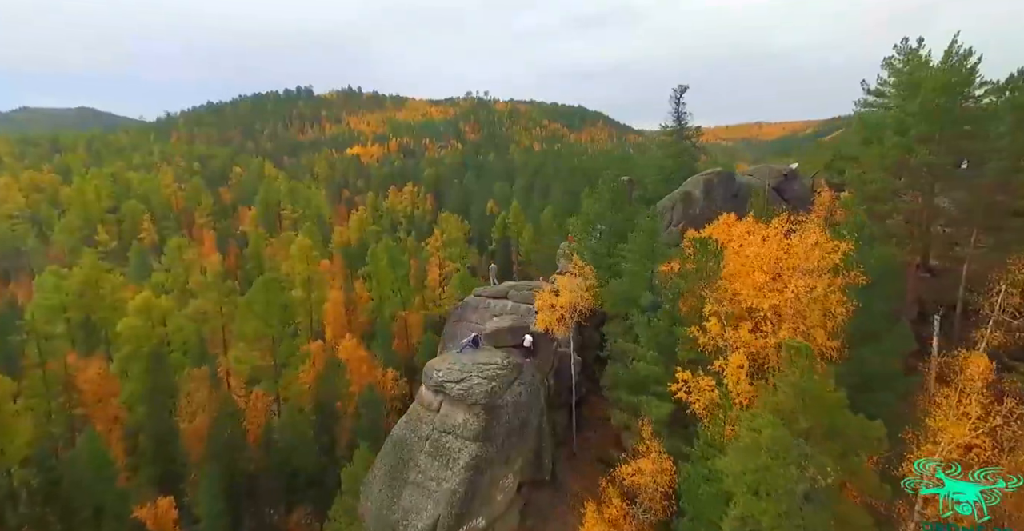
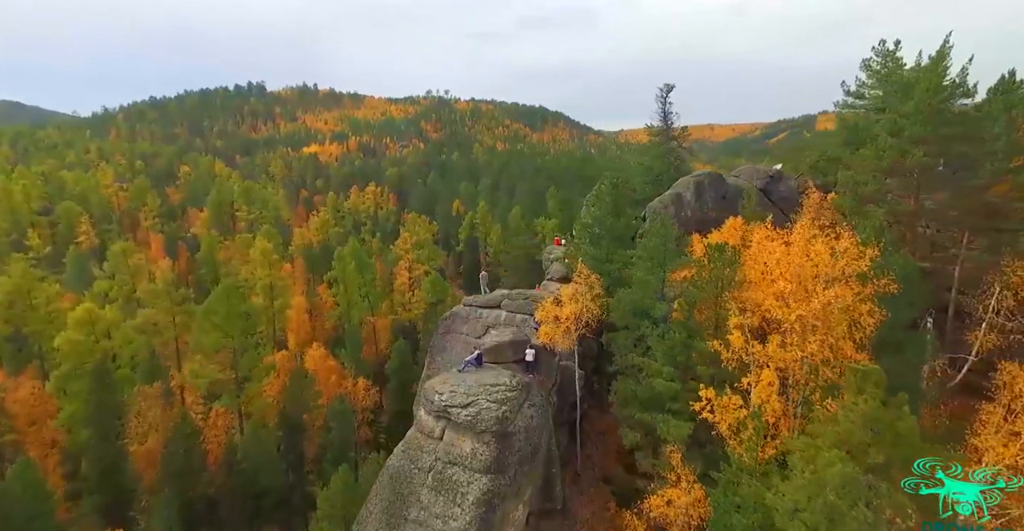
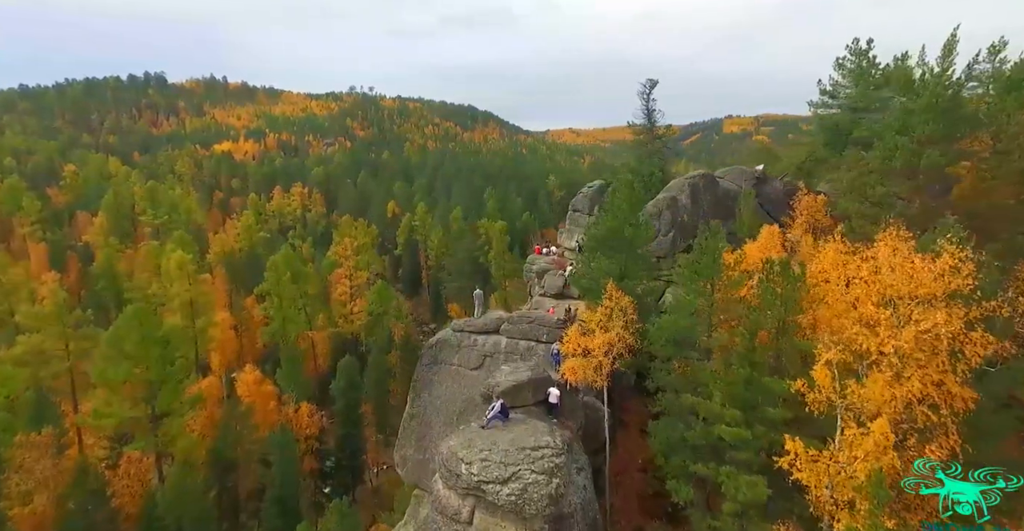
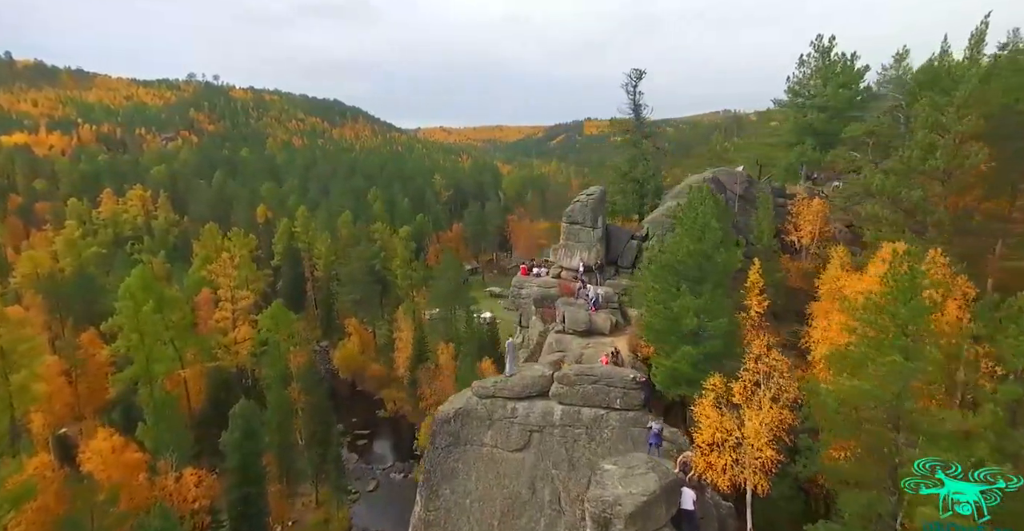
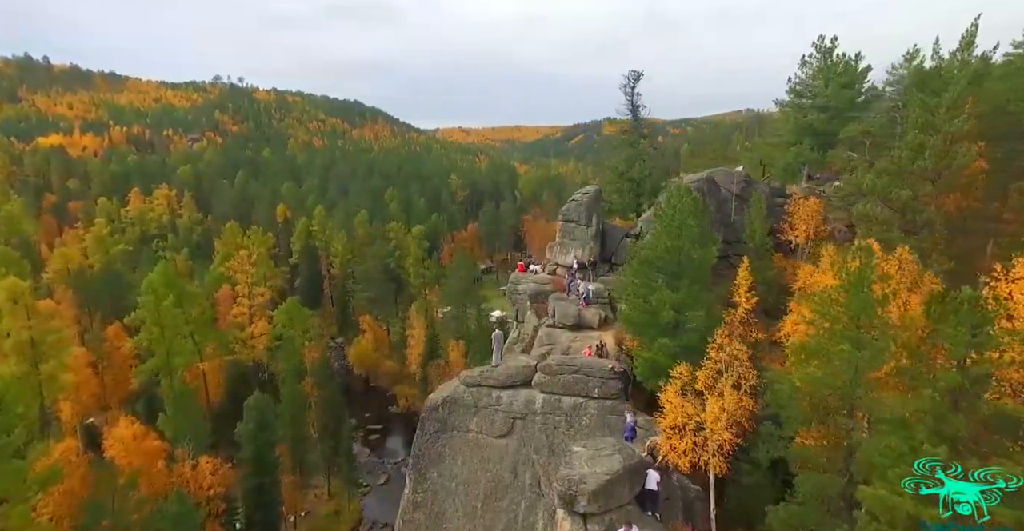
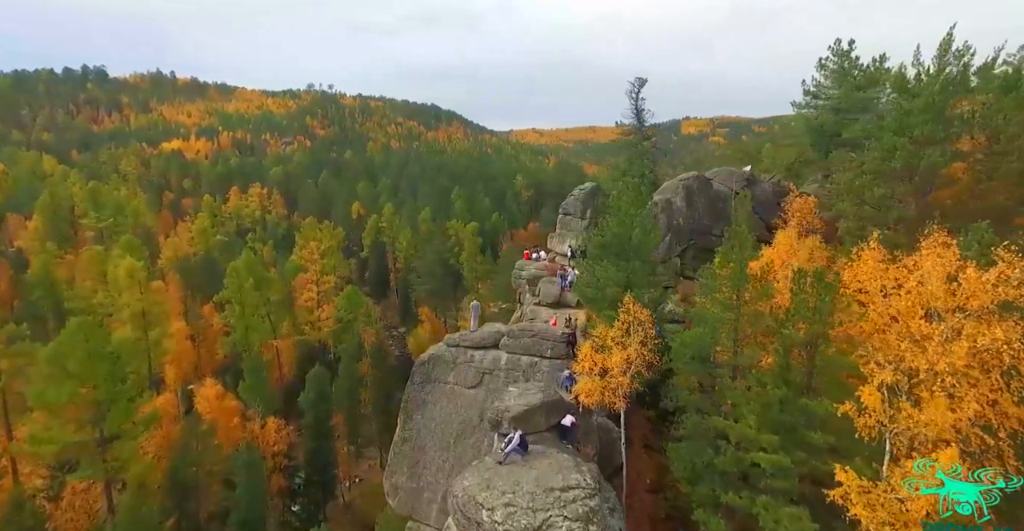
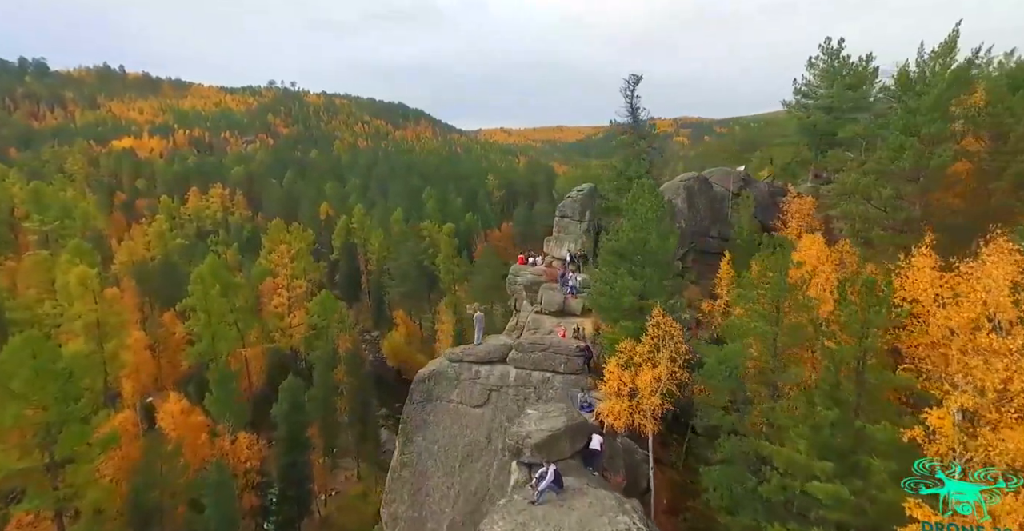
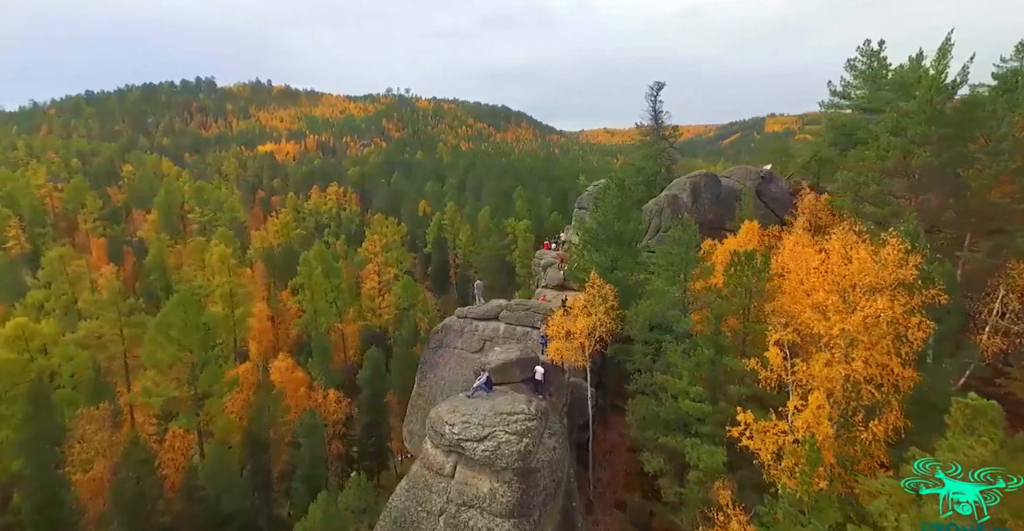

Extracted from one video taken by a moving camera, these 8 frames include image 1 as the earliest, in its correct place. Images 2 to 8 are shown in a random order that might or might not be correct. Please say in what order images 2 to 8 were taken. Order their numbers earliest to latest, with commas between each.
2, 8, 3, 6, 7, 5, 4
